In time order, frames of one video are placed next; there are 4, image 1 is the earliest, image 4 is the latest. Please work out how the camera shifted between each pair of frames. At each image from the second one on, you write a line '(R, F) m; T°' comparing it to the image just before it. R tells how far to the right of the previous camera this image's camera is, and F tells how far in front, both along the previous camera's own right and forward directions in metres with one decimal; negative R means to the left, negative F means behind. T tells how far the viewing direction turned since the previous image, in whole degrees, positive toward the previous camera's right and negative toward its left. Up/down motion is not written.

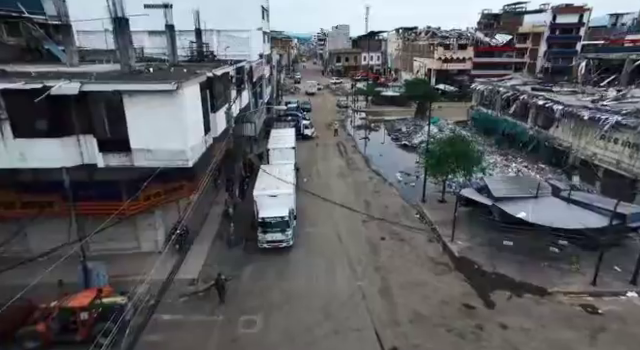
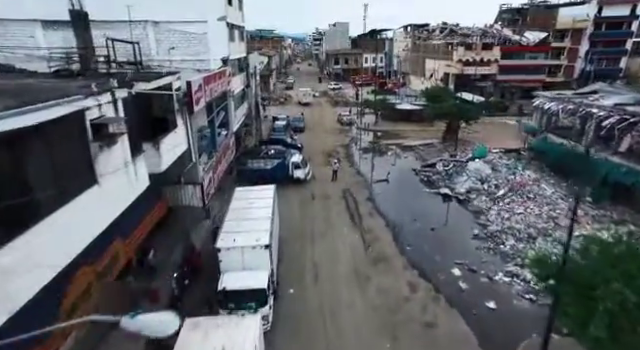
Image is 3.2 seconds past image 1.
(-0.1, +10.7) m; +1°
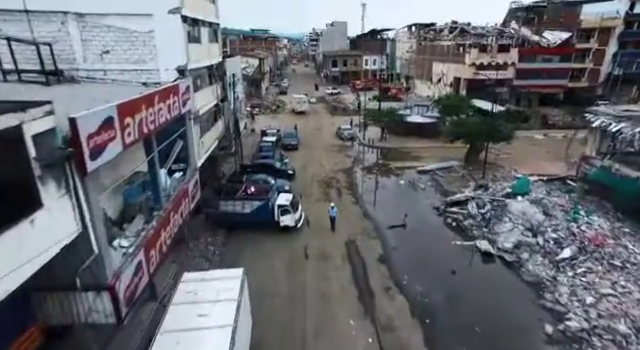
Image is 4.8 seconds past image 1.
(+0.1, +5.8) m; 0°
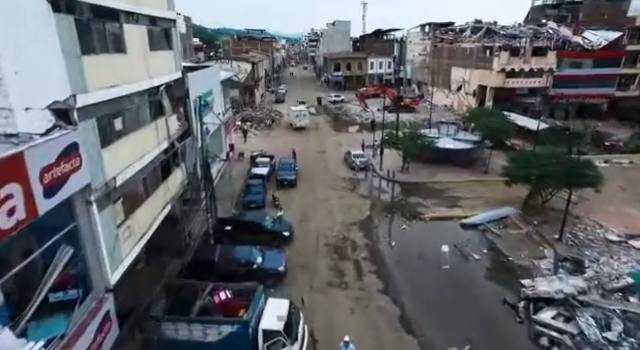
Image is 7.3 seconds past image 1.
(-0.5, +7.5) m; 0°
